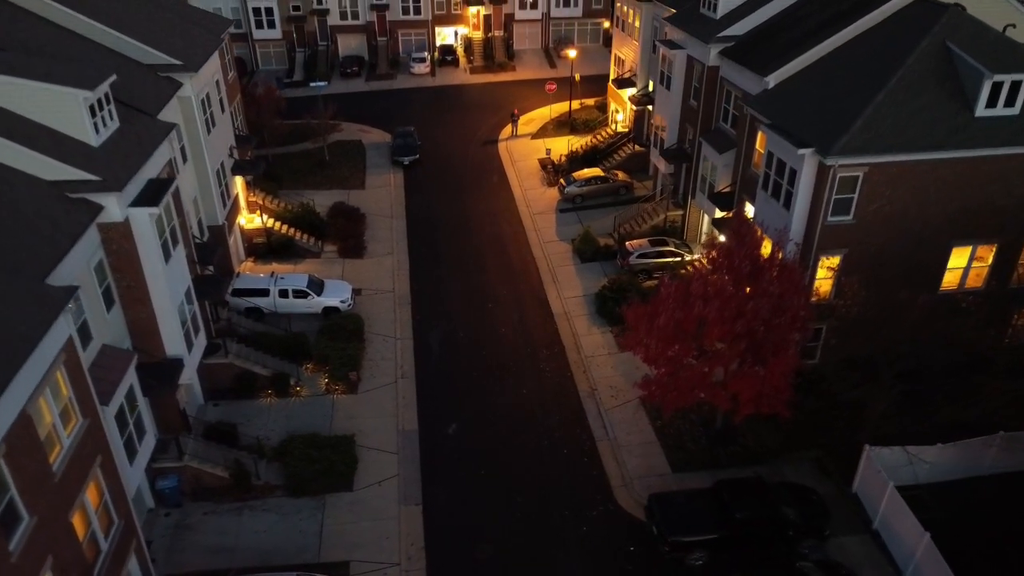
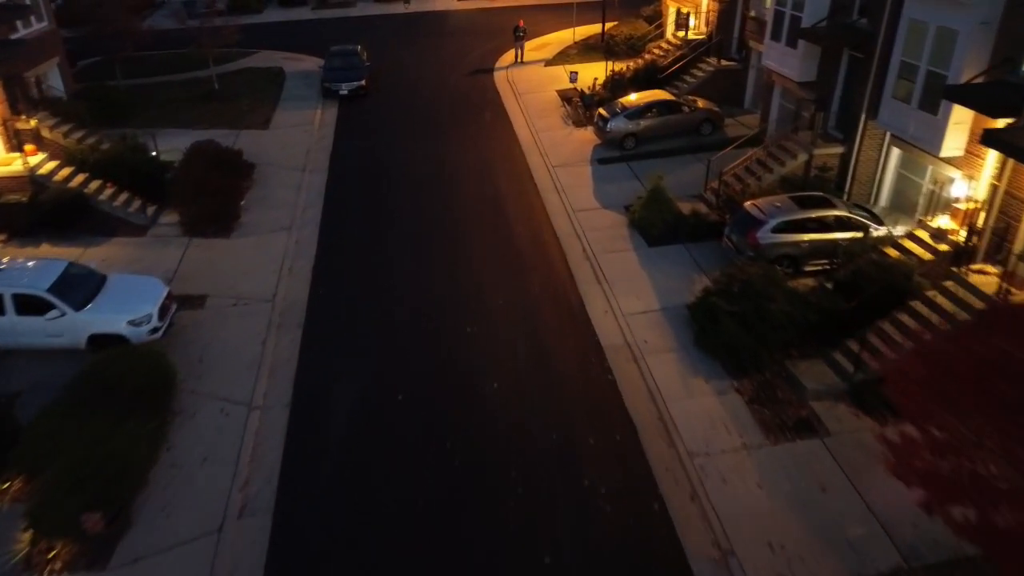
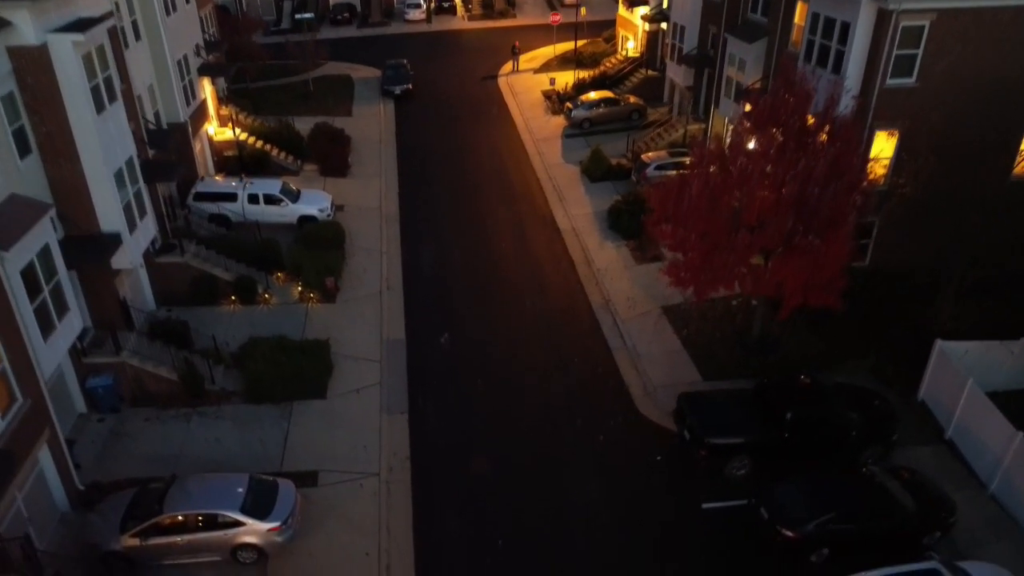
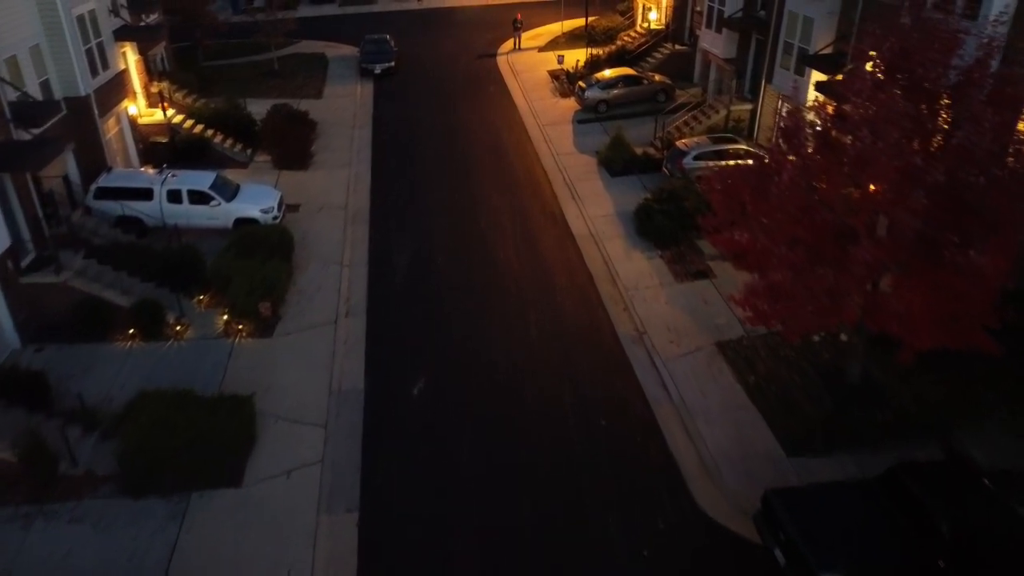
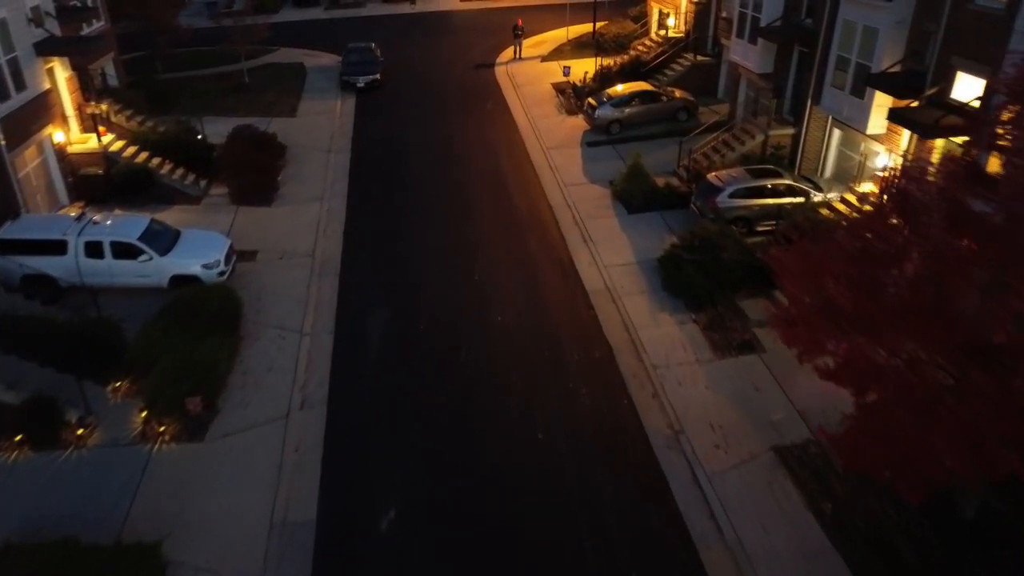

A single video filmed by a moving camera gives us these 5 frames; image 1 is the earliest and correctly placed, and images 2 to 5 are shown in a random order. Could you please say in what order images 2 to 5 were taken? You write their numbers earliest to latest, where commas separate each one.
3, 4, 5, 2
